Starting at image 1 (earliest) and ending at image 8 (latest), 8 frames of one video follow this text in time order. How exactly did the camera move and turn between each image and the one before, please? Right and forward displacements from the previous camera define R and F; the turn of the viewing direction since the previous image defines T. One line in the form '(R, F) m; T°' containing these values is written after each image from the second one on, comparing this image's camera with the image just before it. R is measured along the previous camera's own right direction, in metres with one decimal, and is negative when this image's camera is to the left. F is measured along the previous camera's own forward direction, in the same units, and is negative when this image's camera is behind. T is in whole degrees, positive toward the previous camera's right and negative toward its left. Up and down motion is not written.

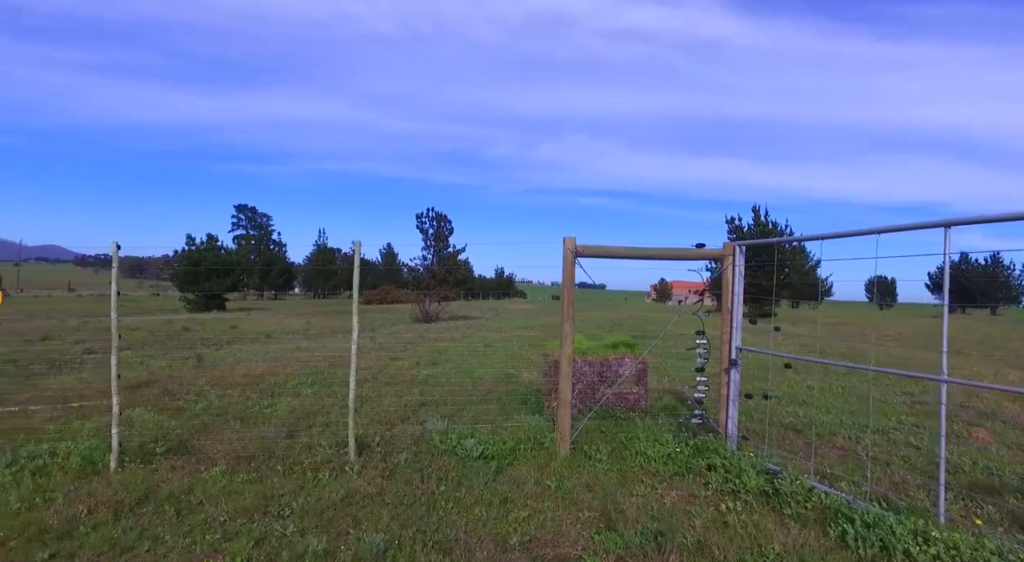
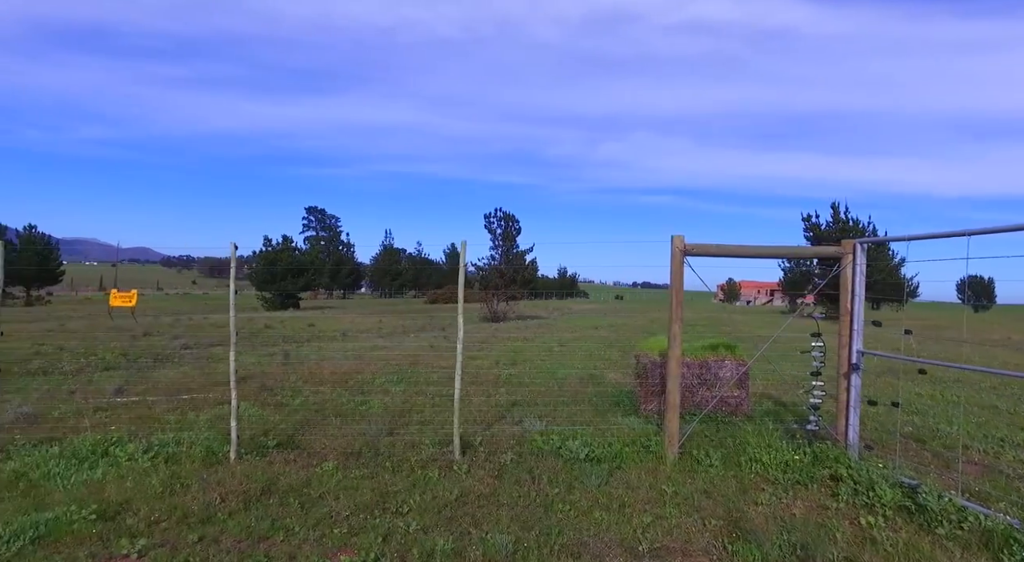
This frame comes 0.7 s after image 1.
(-0.3, 0.0) m; -5°
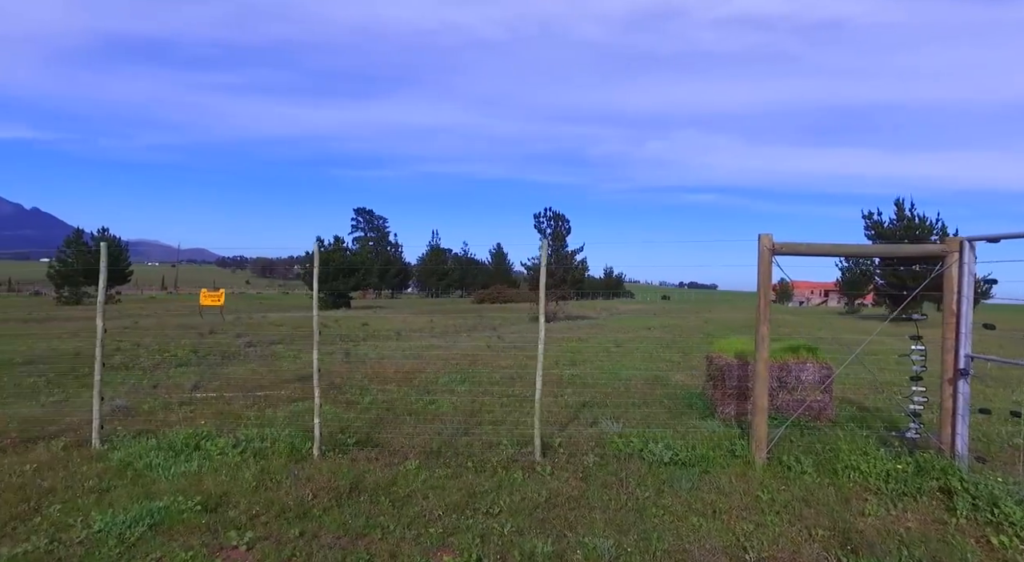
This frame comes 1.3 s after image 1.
(-0.3, 0.0) m; -4°
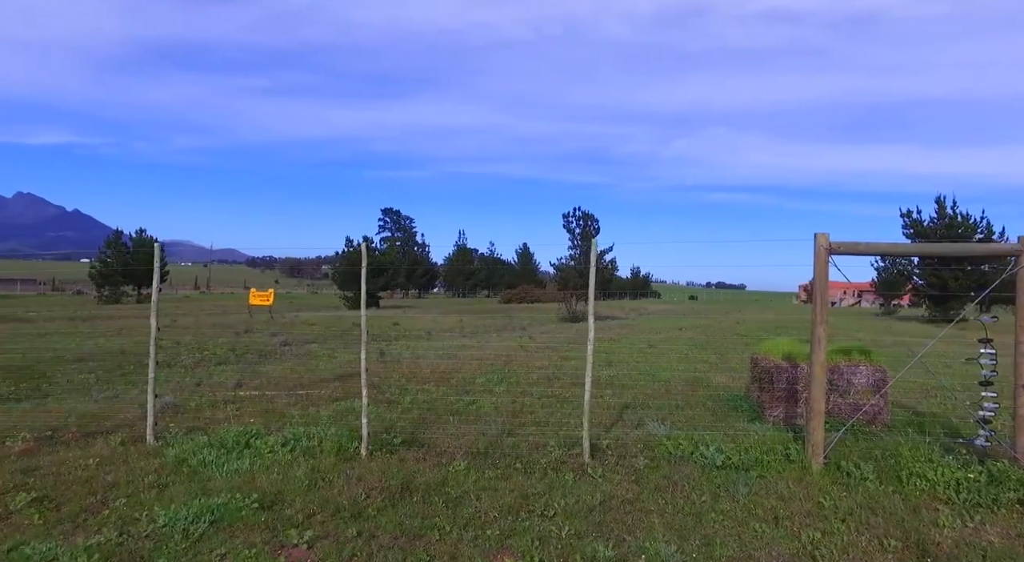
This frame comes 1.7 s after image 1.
(-0.2, 0.0) m; -2°
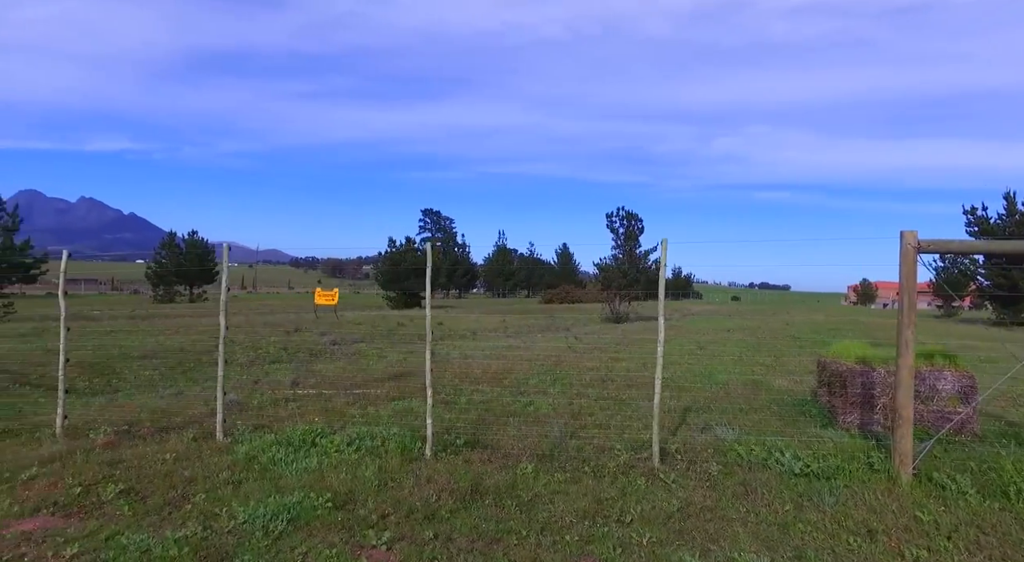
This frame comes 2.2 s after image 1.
(-0.2, +0.1) m; -3°
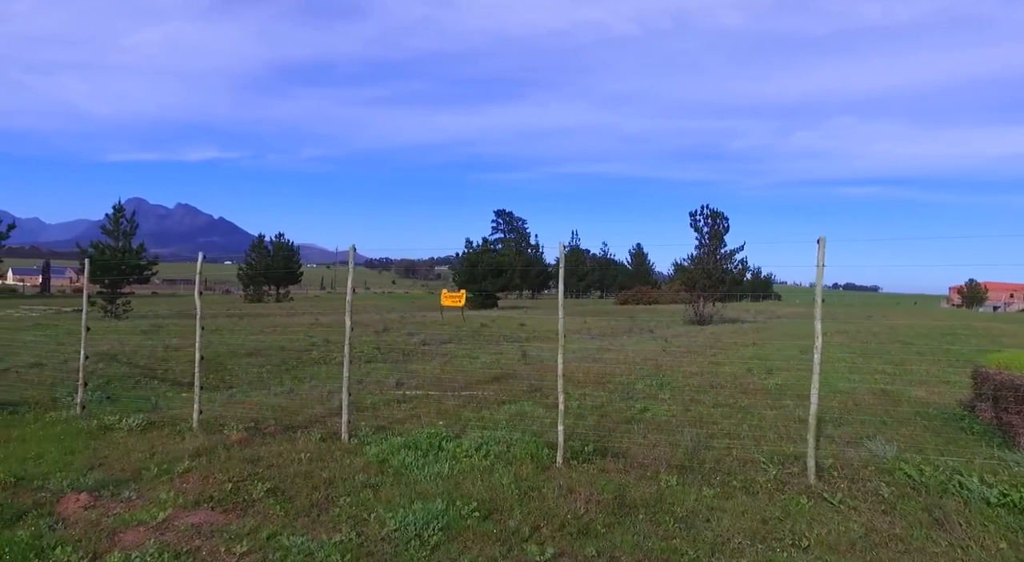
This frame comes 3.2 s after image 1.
(-0.5, +0.2) m; -6°
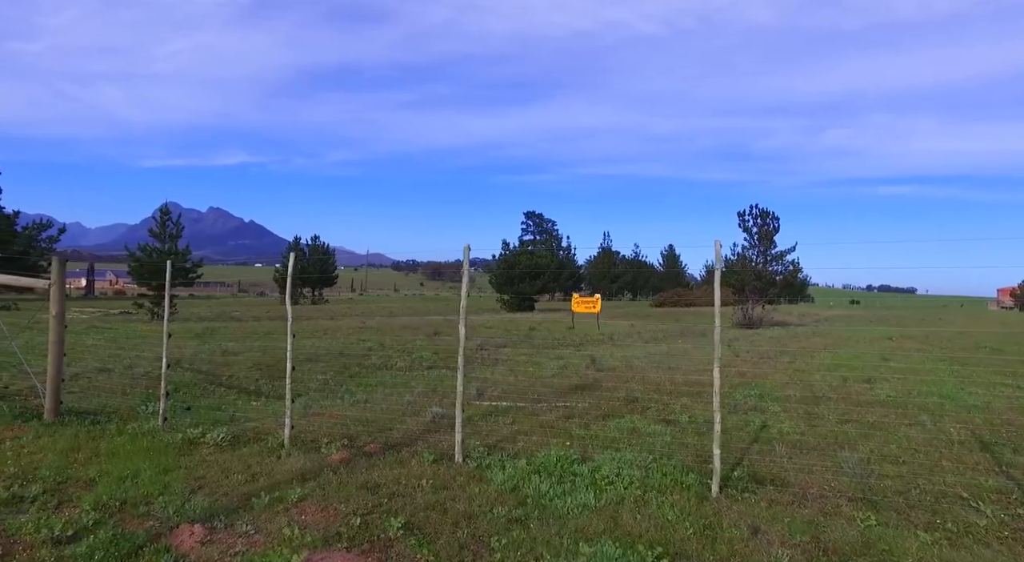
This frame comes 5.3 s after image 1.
(-0.9, +0.6) m; -3°
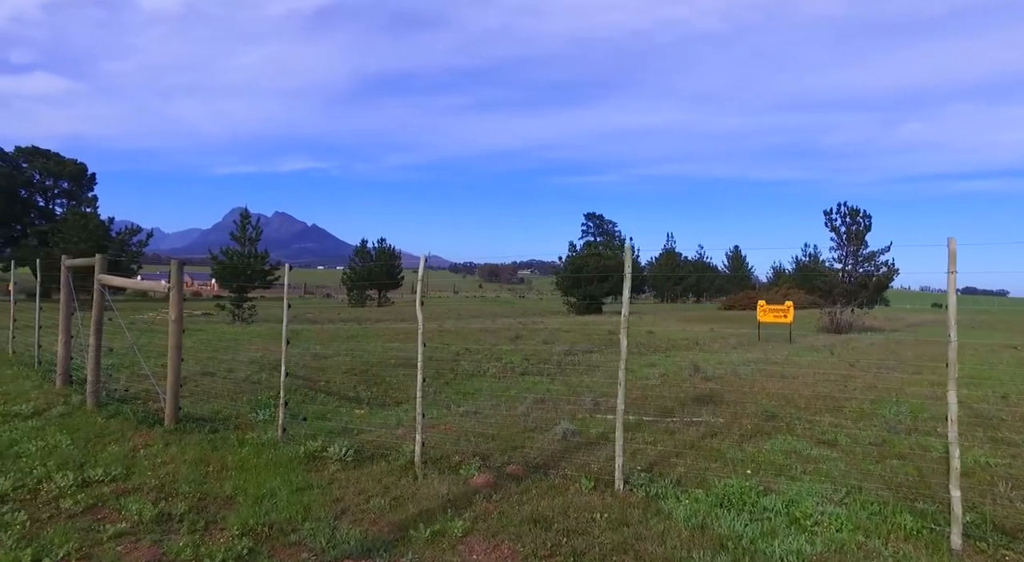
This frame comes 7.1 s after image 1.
(-0.8, +0.6) m; -5°
